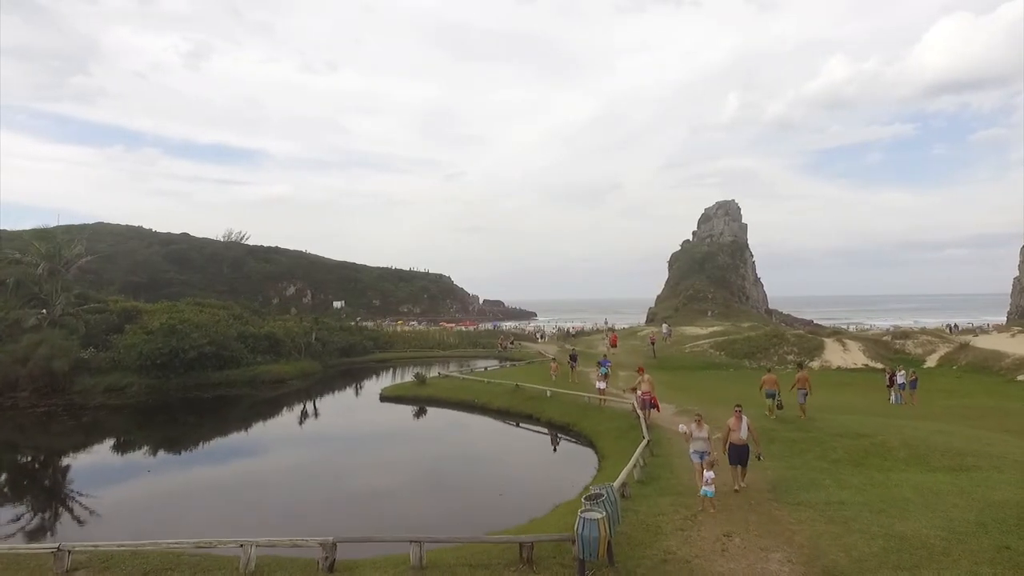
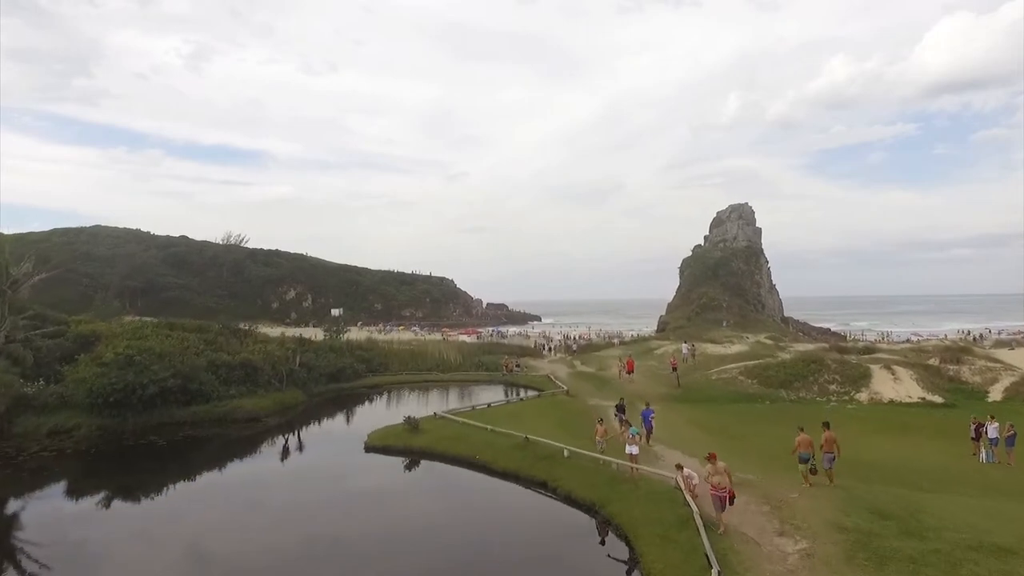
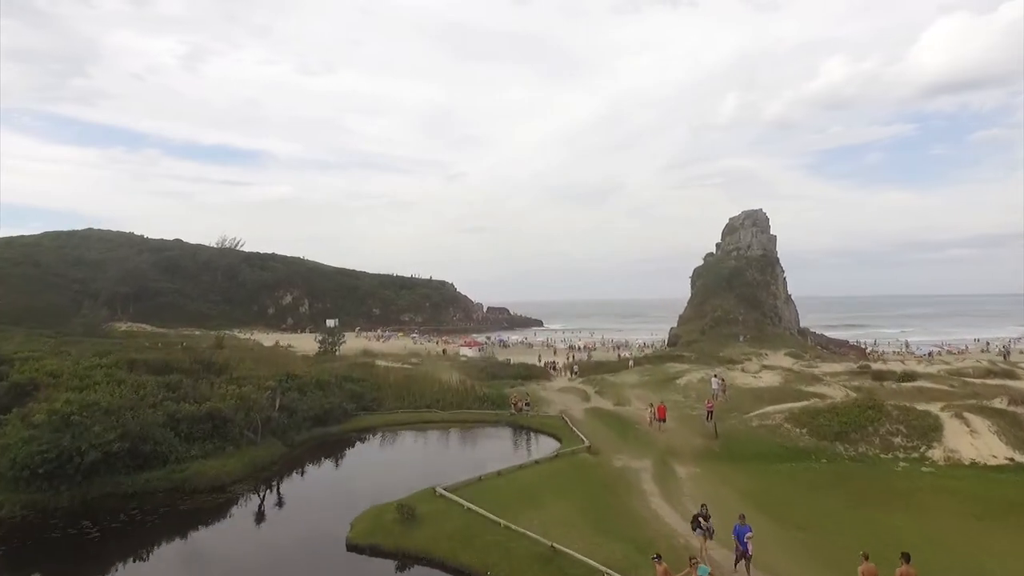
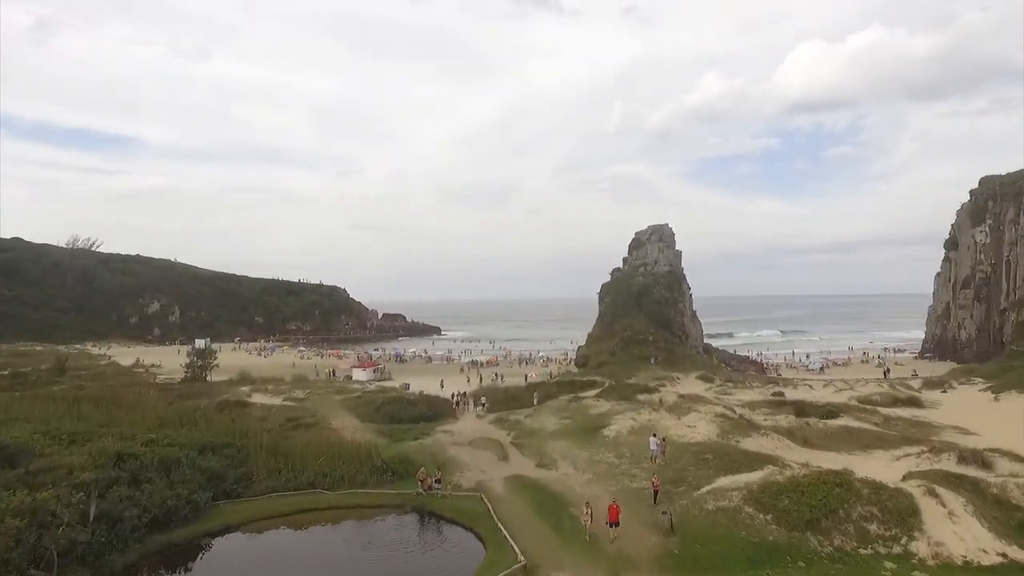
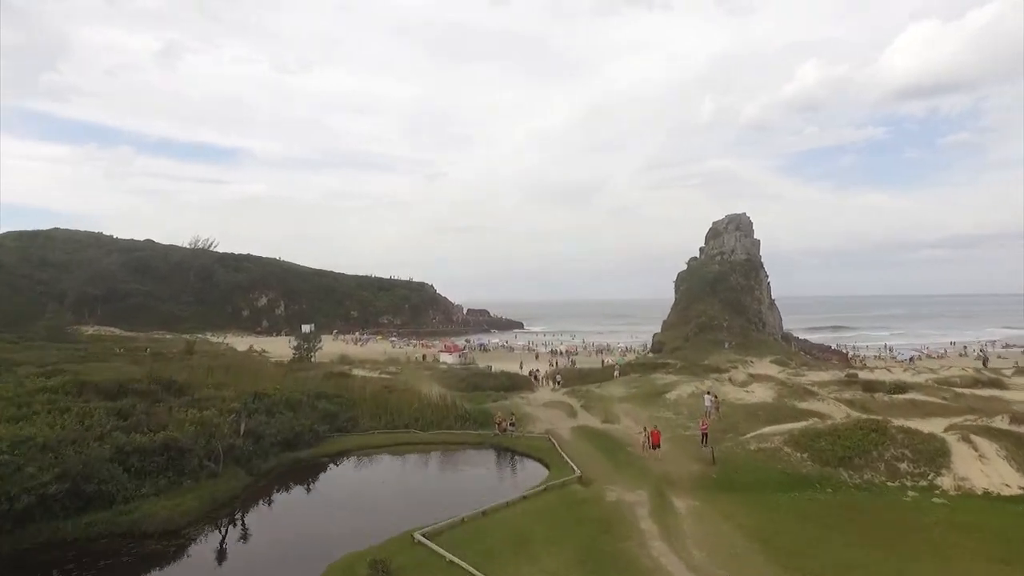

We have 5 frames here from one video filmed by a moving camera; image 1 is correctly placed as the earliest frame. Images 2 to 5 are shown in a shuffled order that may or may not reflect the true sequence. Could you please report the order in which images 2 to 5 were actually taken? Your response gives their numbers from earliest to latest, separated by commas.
2, 3, 5, 4
